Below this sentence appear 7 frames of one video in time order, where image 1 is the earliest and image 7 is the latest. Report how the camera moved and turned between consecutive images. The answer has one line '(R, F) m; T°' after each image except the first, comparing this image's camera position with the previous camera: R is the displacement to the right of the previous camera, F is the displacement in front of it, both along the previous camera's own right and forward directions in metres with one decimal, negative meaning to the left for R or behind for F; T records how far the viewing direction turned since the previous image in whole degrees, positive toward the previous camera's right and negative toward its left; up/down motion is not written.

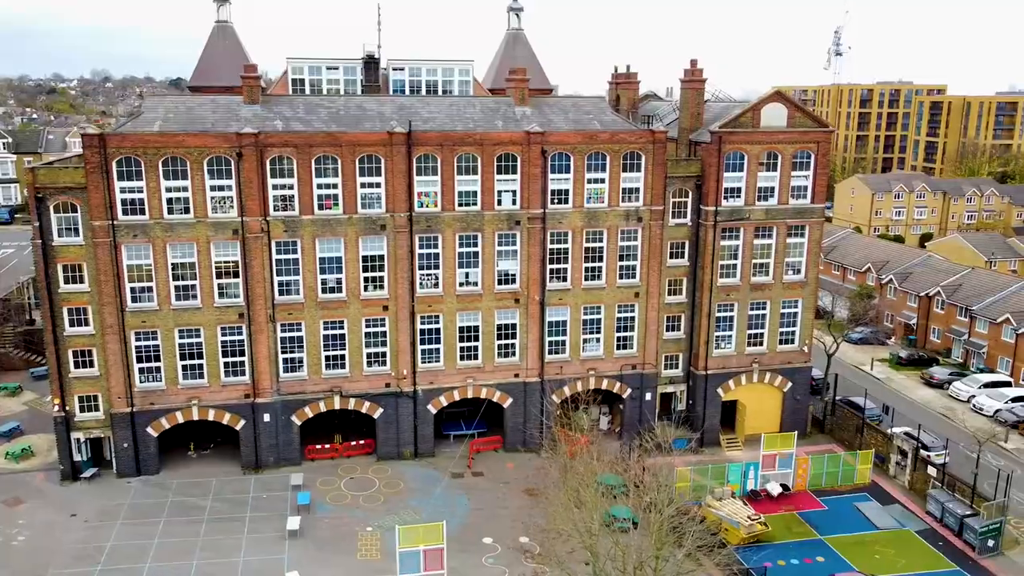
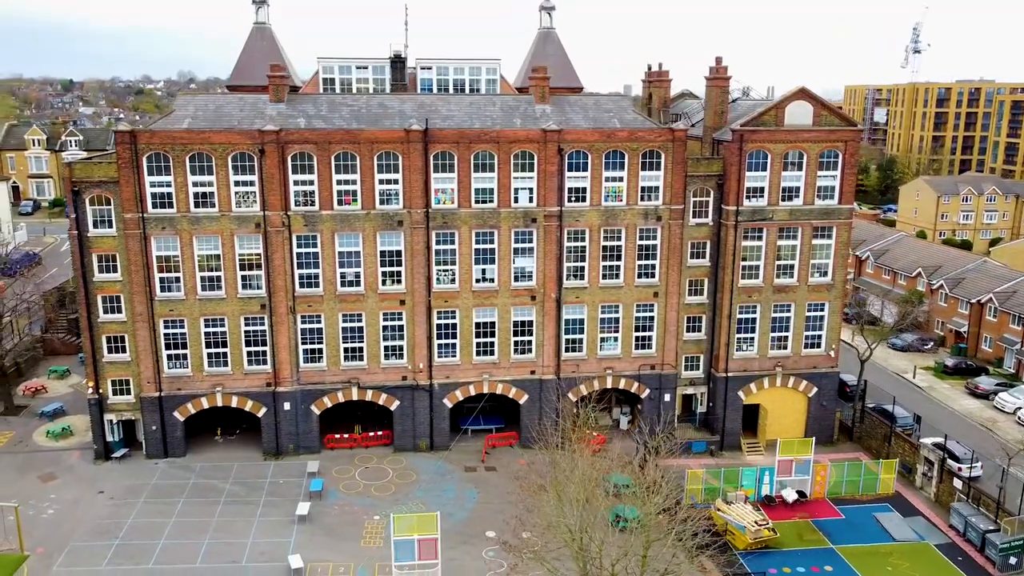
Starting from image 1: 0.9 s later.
(+2.7, -0.2) m; -5°
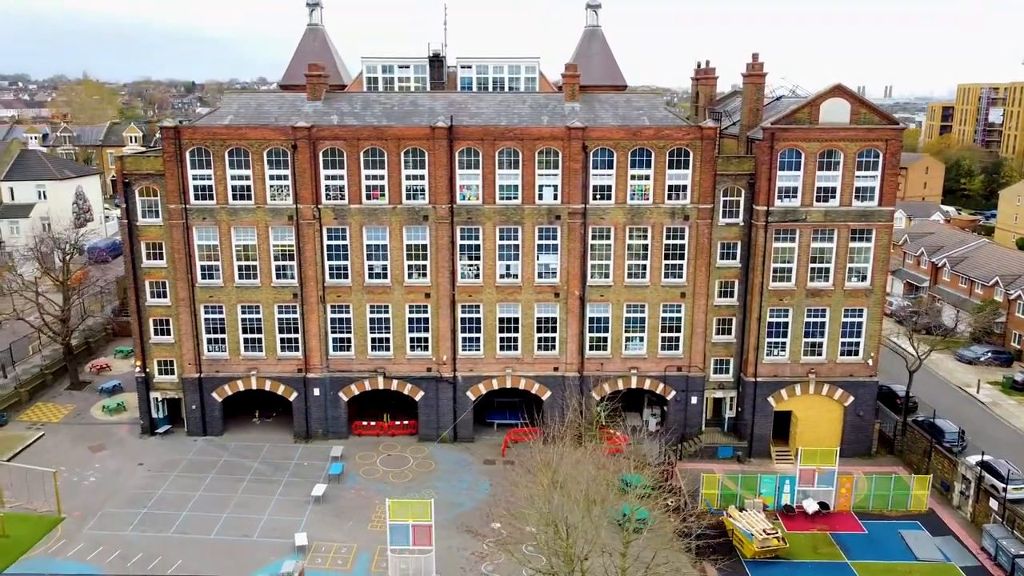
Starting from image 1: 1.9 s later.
(+3.9, -0.1) m; -7°
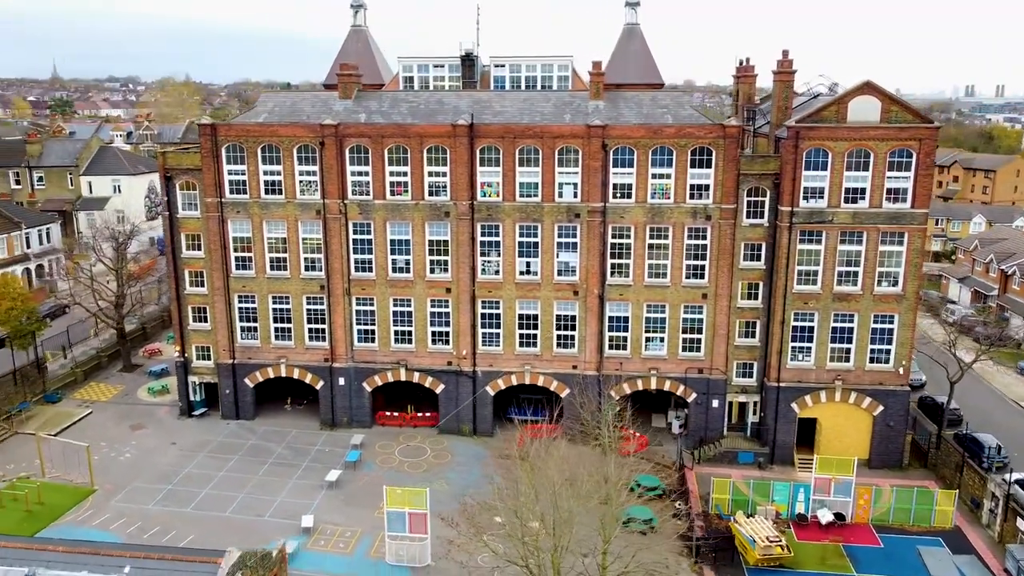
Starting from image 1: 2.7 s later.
(+3.4, -0.2) m; -6°
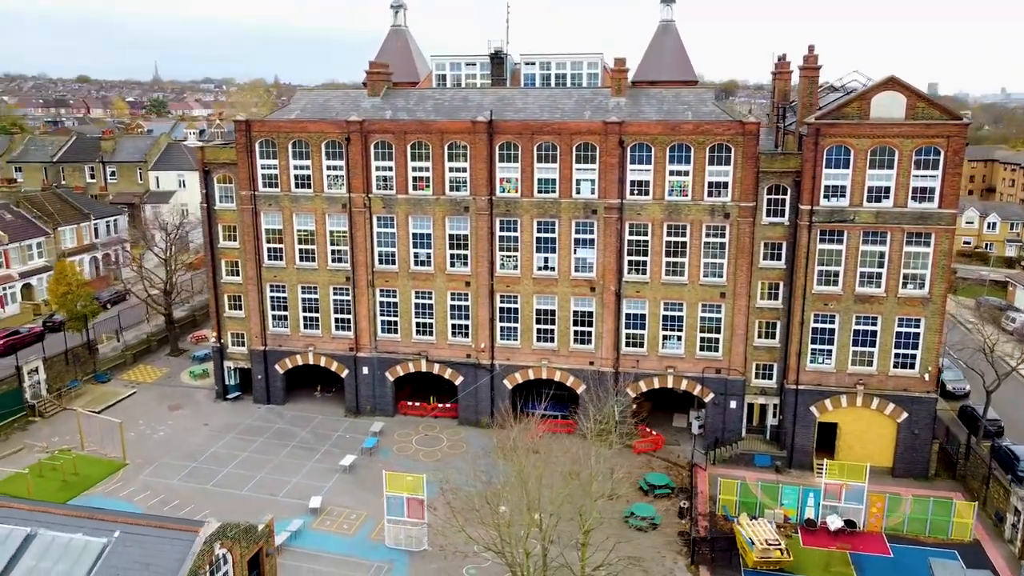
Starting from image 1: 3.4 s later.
(+3.2, -0.3) m; -6°
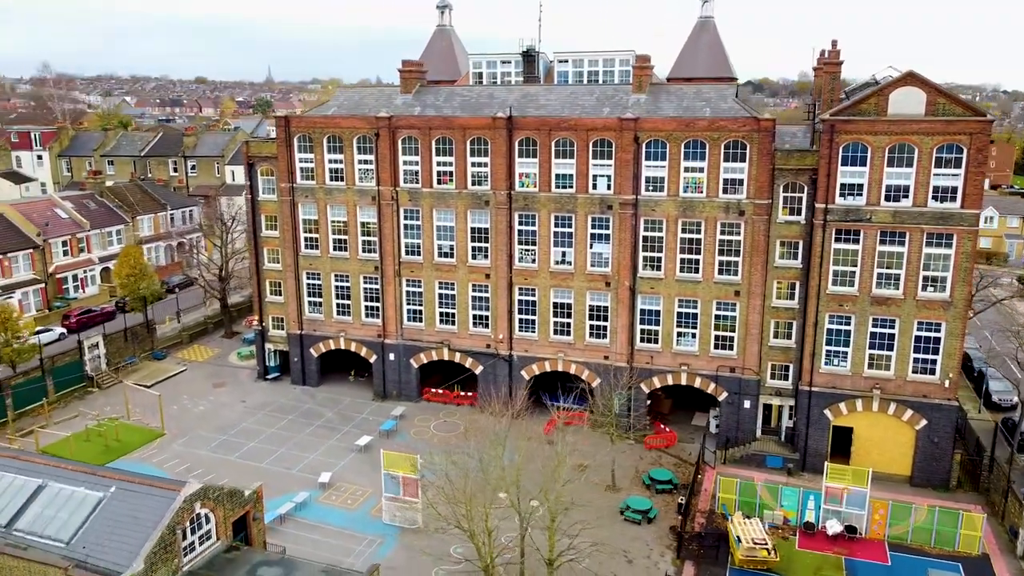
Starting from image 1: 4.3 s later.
(+4.3, -0.7) m; -7°
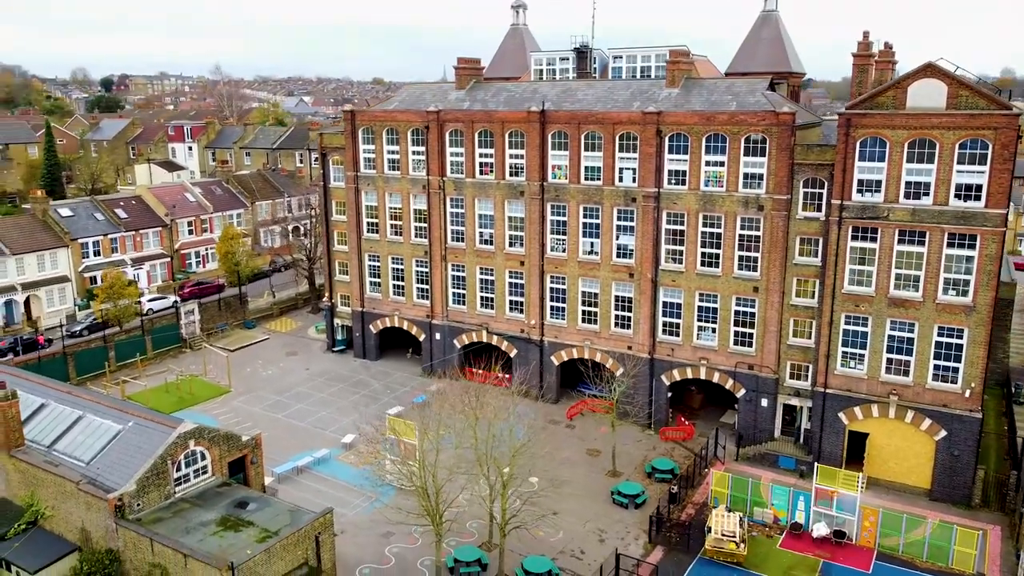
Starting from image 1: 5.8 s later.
(+7.5, -1.2) m; -12°
